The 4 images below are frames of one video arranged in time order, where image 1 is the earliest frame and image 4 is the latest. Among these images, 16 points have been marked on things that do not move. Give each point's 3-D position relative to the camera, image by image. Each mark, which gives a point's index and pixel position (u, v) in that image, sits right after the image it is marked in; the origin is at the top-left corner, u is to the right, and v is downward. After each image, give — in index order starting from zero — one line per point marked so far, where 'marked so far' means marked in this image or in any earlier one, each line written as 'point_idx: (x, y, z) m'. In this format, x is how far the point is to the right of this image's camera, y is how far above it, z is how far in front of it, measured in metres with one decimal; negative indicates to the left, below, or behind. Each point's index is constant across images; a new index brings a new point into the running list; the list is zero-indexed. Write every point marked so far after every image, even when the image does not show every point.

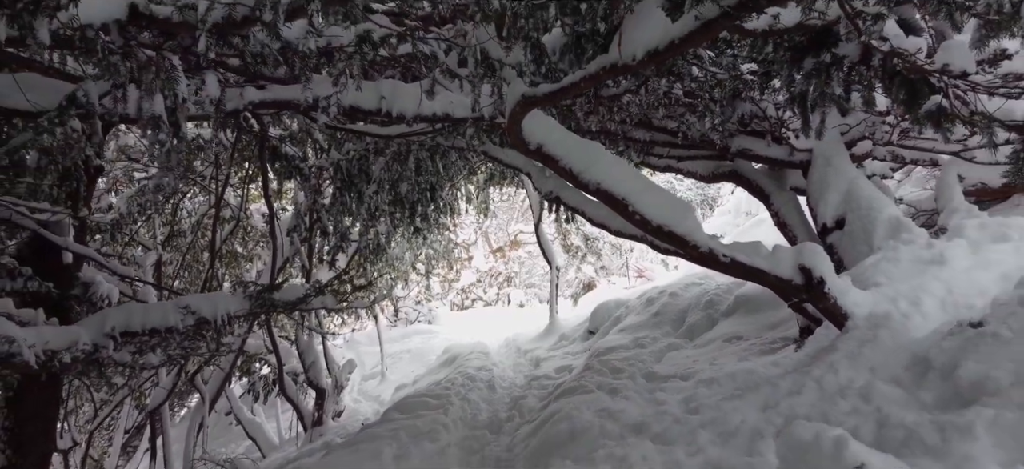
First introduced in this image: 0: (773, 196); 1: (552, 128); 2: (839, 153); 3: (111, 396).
0: (+2.7, +0.4, +5.9) m
1: (+0.3, +0.7, +3.9) m
2: (+3.0, +0.7, +5.2) m
3: (-7.1, -2.8, +10.1) m
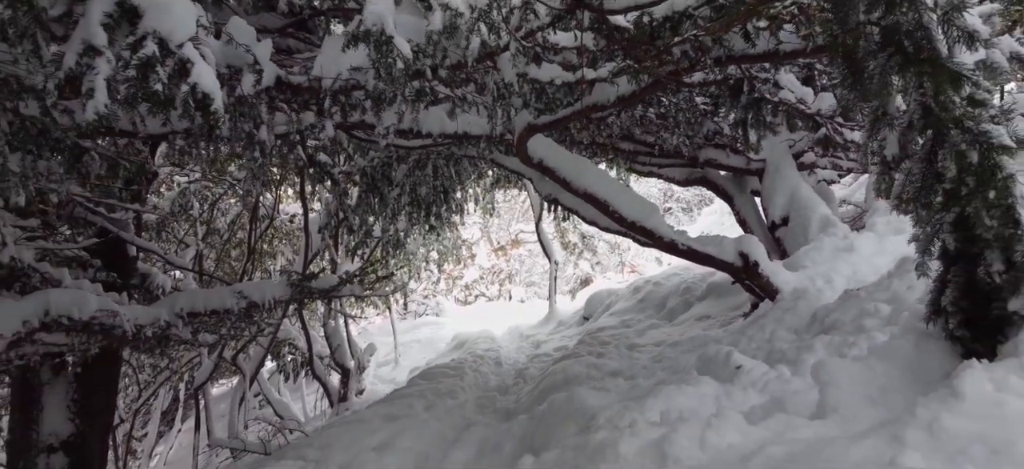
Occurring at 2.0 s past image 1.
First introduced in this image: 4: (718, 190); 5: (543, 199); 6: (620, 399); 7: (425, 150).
0: (+2.8, +0.4, +7.1) m
1: (+0.3, +0.8, +5.1) m
2: (+3.0, +0.8, +6.3) m
3: (-7.0, -2.8, +11.2) m
4: (+2.6, +0.6, +7.2) m
5: (+0.4, +0.4, +6.4) m
6: (+0.7, -1.1, +4.0) m
7: (-1.2, +1.1, +7.6) m
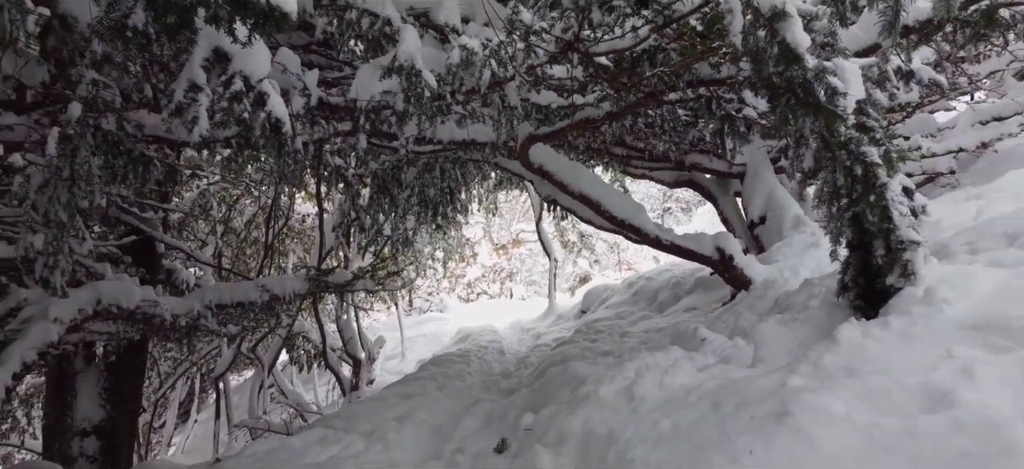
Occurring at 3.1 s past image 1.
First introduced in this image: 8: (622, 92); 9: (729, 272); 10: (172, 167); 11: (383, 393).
0: (+2.8, +0.5, +7.7) m
1: (+0.4, +0.8, +5.7) m
2: (+3.1, +0.8, +7.0) m
3: (-7.0, -2.8, +11.9) m
4: (+2.6, +0.6, +7.8) m
5: (+0.4, +0.4, +7.0) m
6: (+0.8, -1.1, +4.7) m
7: (-1.1, +1.1, +8.2) m
8: (+0.8, +1.0, +4.0) m
9: (+2.2, -0.4, +5.7) m
10: (-2.8, +0.6, +4.8) m
11: (-1.4, -1.8, +6.4) m
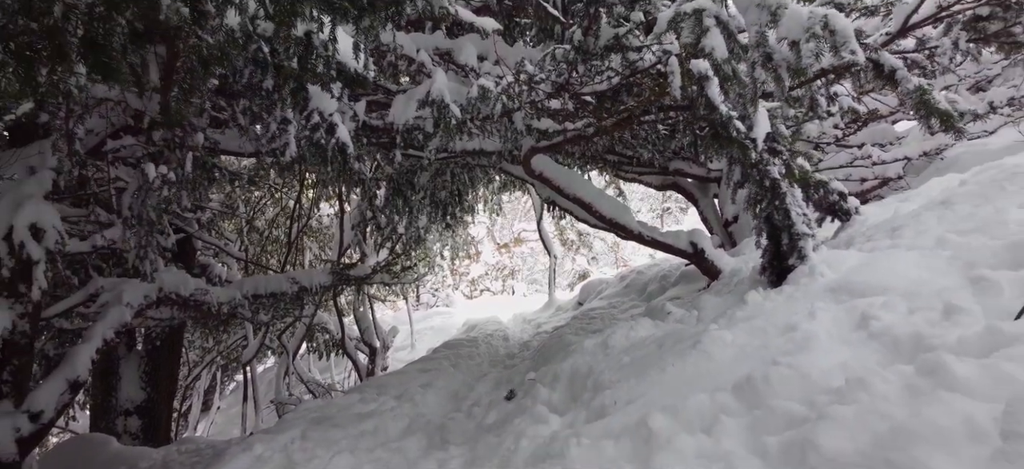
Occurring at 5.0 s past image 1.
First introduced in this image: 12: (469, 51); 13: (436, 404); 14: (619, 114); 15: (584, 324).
0: (+2.8, +0.5, +8.7) m
1: (+0.4, +0.8, +6.7) m
2: (+3.1, +0.9, +8.0) m
3: (-6.9, -2.7, +12.9) m
4: (+2.7, +0.6, +8.8) m
5: (+0.4, +0.5, +8.0) m
6: (+0.8, -1.1, +5.7) m
7: (-1.1, +1.2, +9.2) m
8: (+0.8, +1.0, +5.0) m
9: (+2.2, -0.3, +6.7) m
10: (-2.7, +0.6, +5.8) m
11: (-1.4, -1.7, +7.4) m
12: (-0.3, +1.5, +4.6) m
13: (-0.7, -1.7, +5.6) m
14: (+0.9, +1.1, +5.0) m
15: (+1.0, -1.2, +7.7) m
